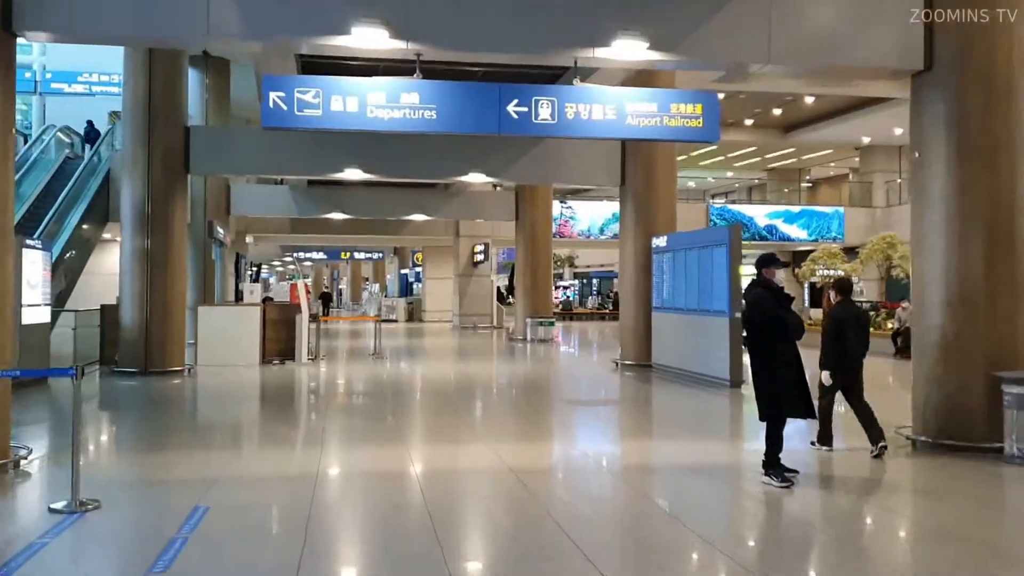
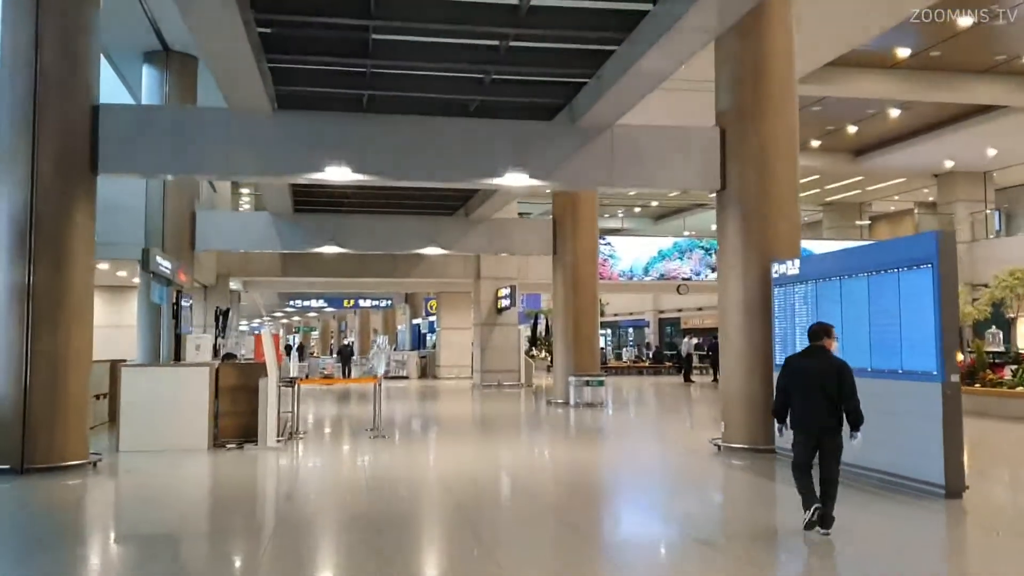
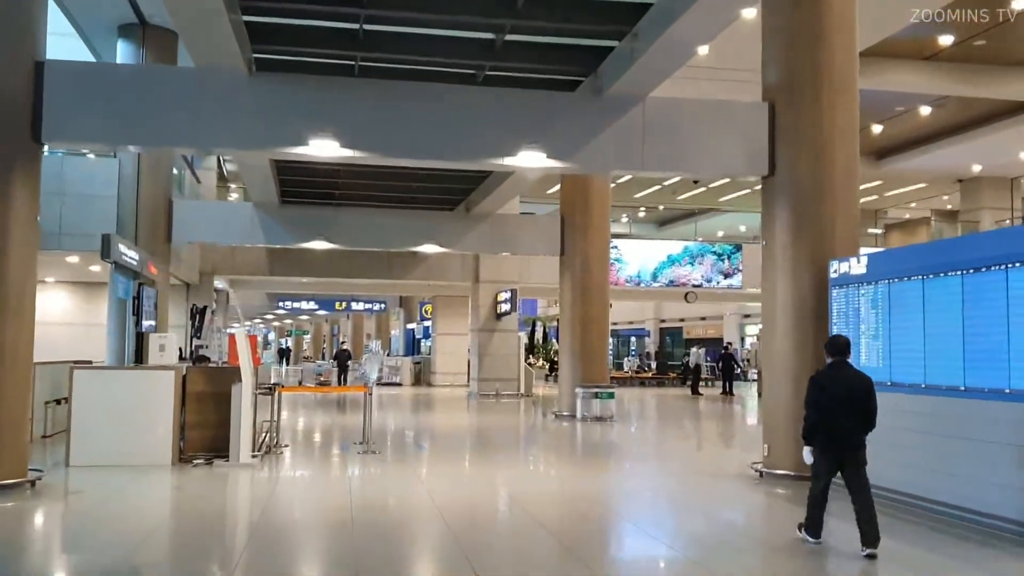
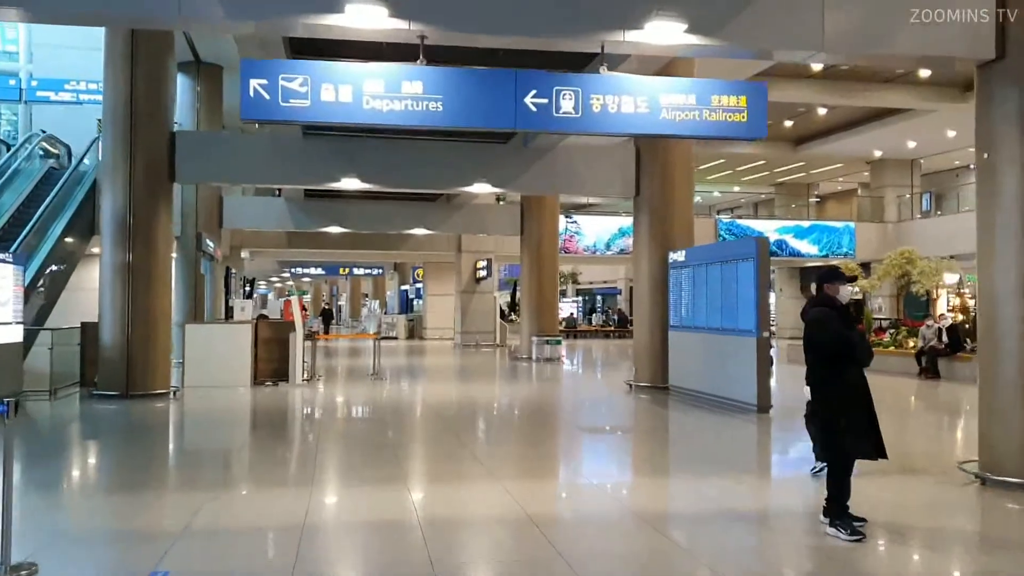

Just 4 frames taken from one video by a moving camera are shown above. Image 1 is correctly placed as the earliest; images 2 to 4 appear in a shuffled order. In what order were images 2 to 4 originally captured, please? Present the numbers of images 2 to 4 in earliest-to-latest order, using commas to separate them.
4, 2, 3
